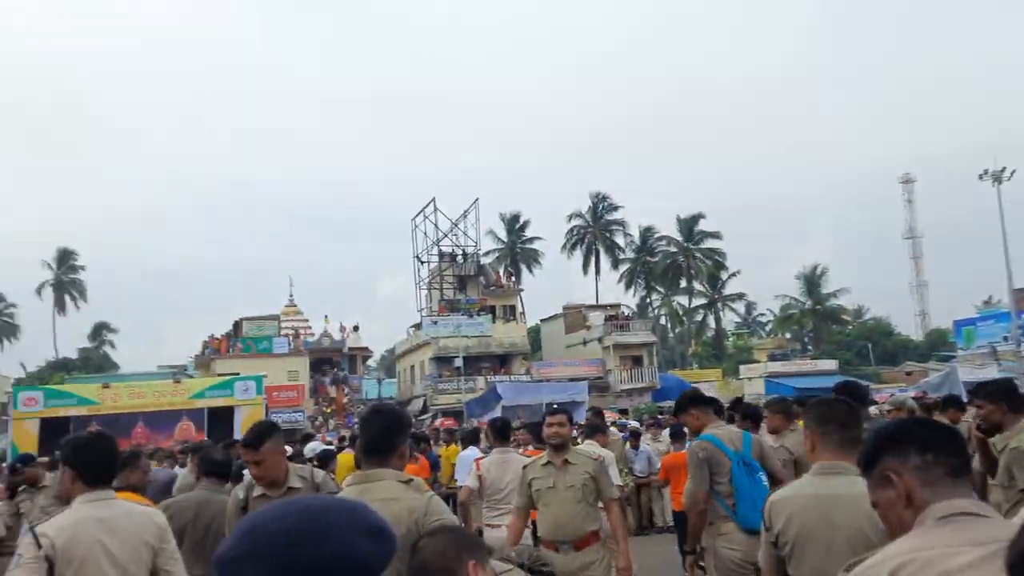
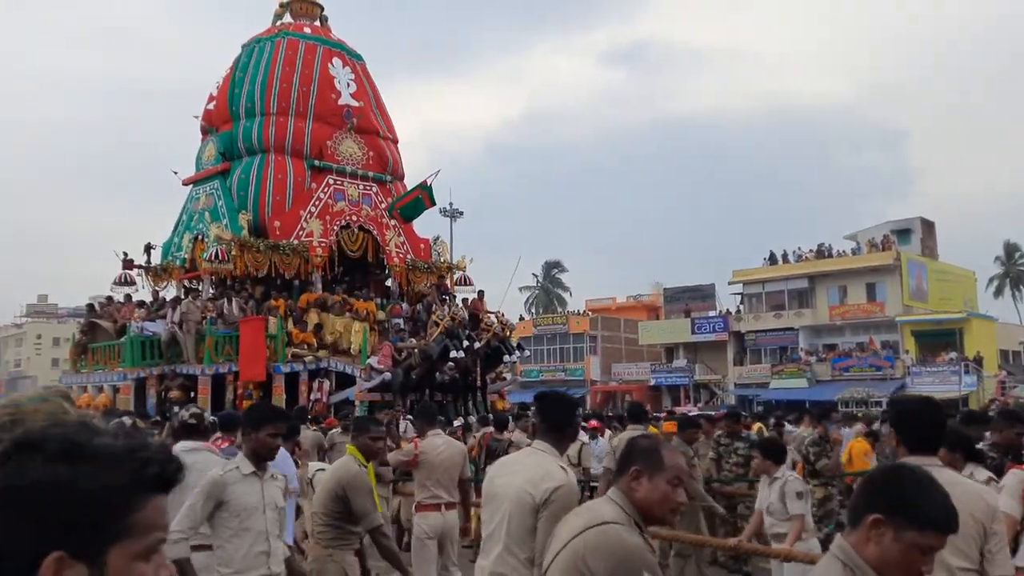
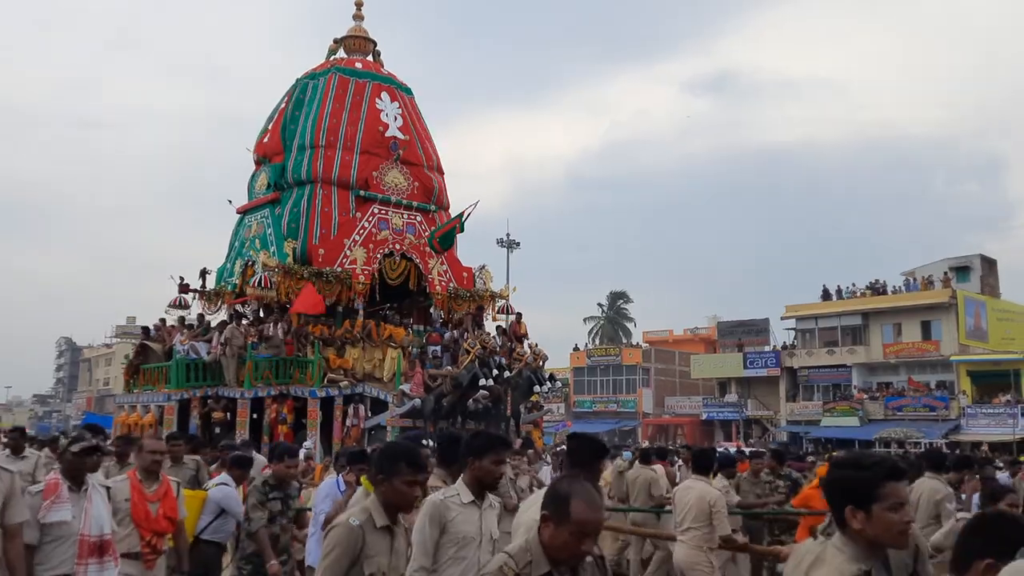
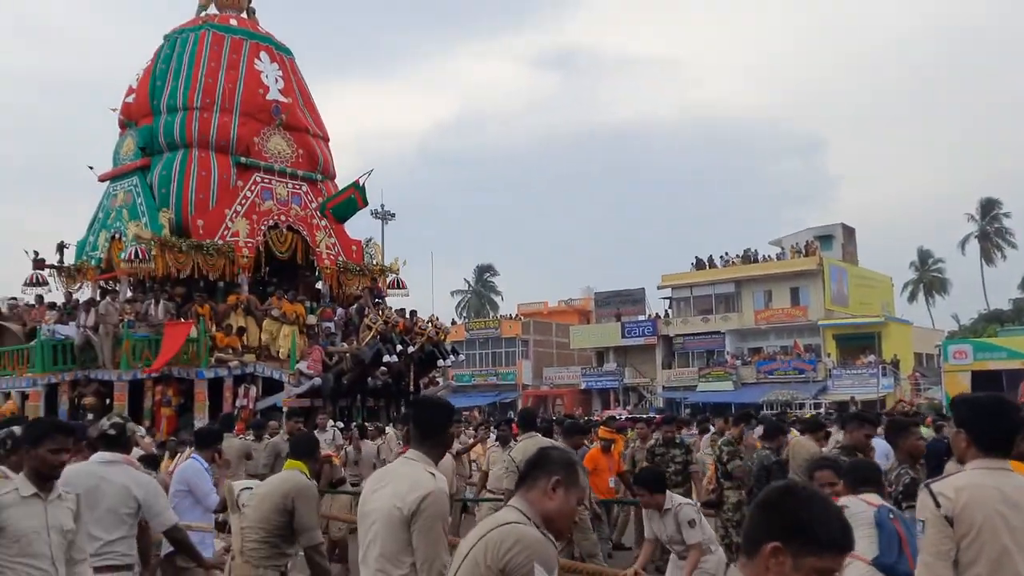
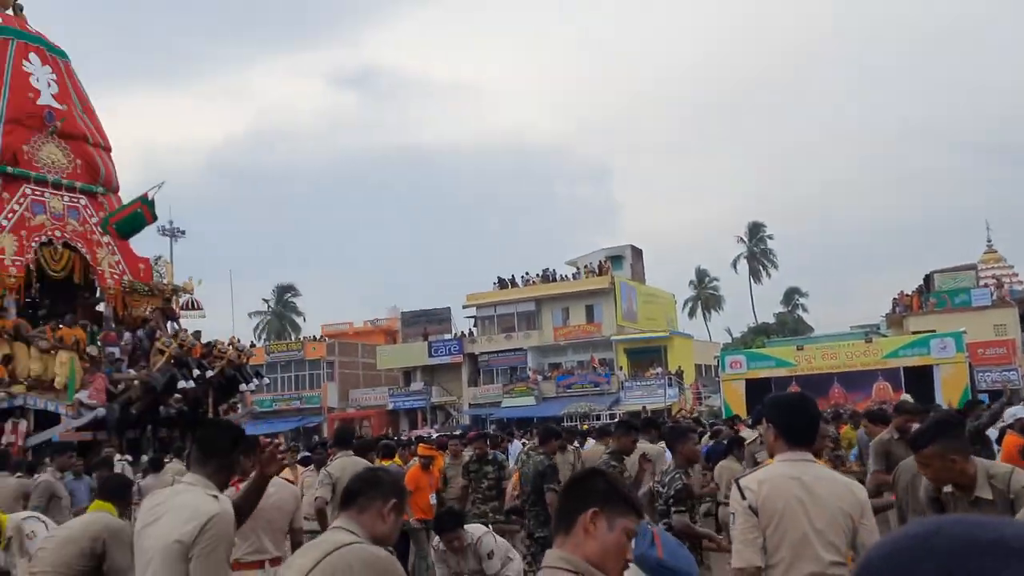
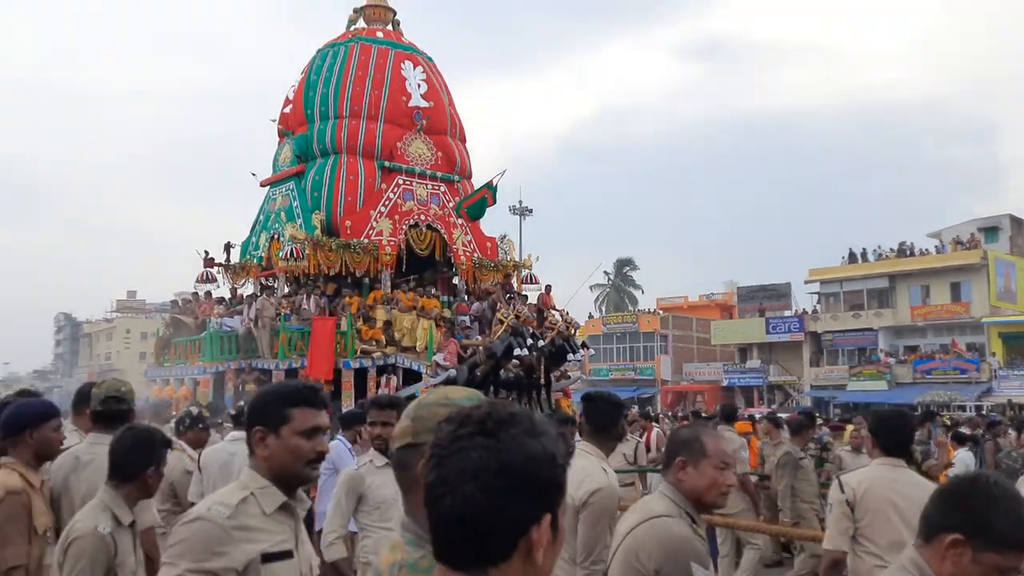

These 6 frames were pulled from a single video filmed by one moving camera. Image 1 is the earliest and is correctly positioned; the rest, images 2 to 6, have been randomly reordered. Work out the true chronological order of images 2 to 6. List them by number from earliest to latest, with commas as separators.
5, 4, 2, 6, 3
